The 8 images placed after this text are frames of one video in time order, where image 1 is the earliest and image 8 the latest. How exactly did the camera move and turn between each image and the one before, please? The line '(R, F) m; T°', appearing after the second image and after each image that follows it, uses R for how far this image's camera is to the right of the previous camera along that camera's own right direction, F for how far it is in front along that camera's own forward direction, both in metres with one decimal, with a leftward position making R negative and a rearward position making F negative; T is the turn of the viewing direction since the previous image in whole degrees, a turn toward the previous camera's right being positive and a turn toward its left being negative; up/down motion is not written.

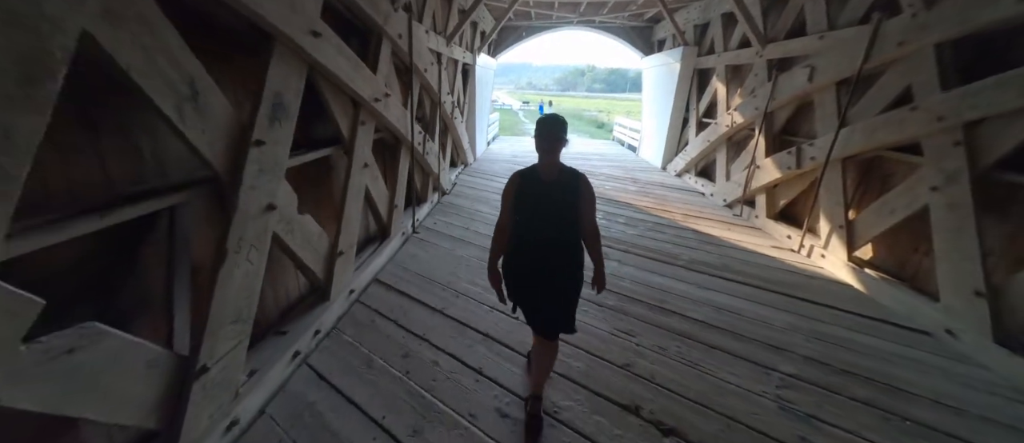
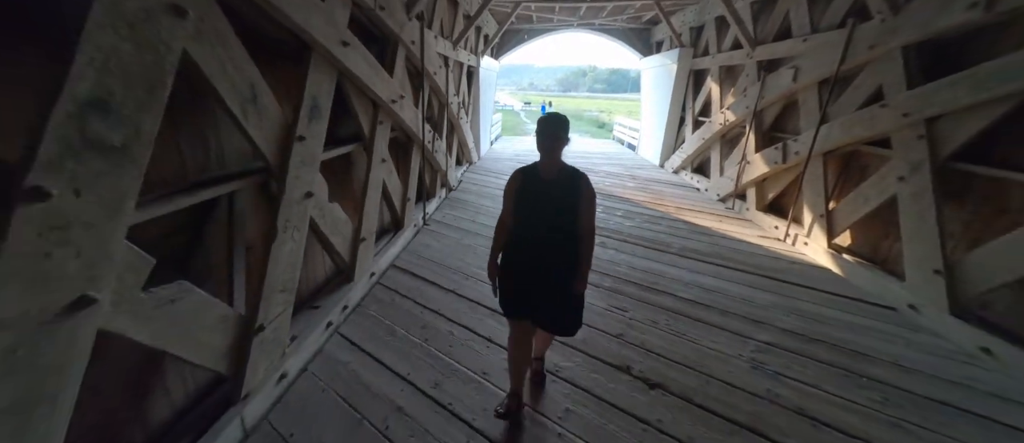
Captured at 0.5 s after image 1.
(0.0, -0.2) m; 0°
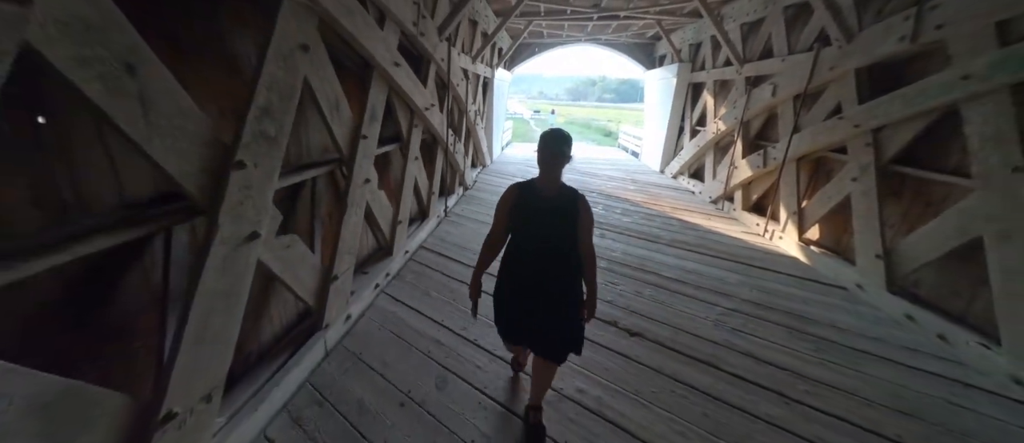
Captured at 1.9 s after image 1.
(0.0, -0.4) m; -1°
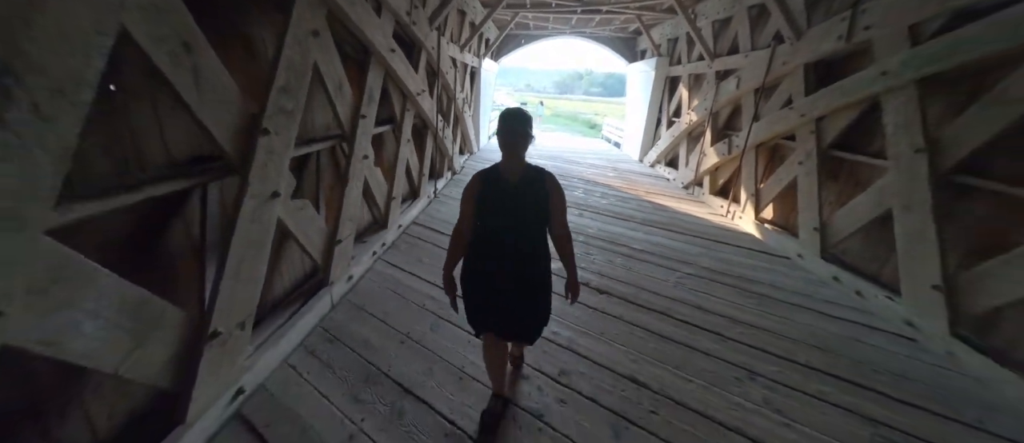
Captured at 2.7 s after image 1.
(0.0, -0.3) m; +2°
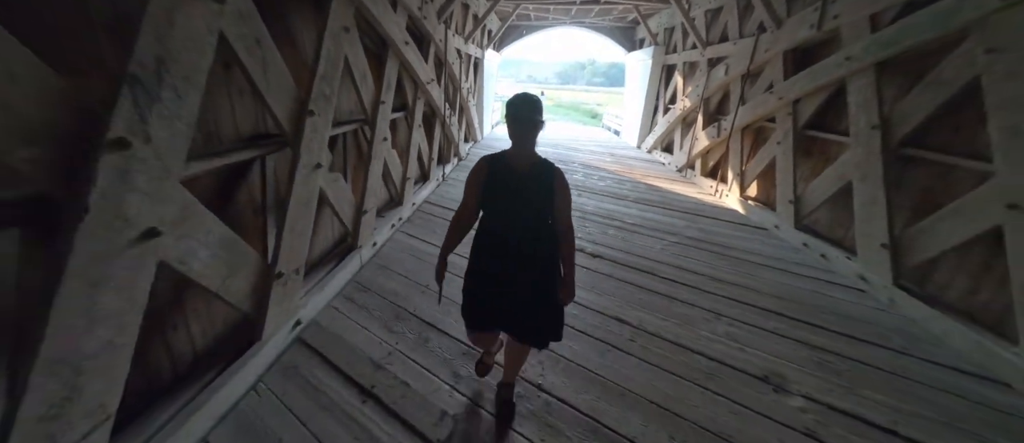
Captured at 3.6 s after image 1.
(0.0, -0.3) m; -1°
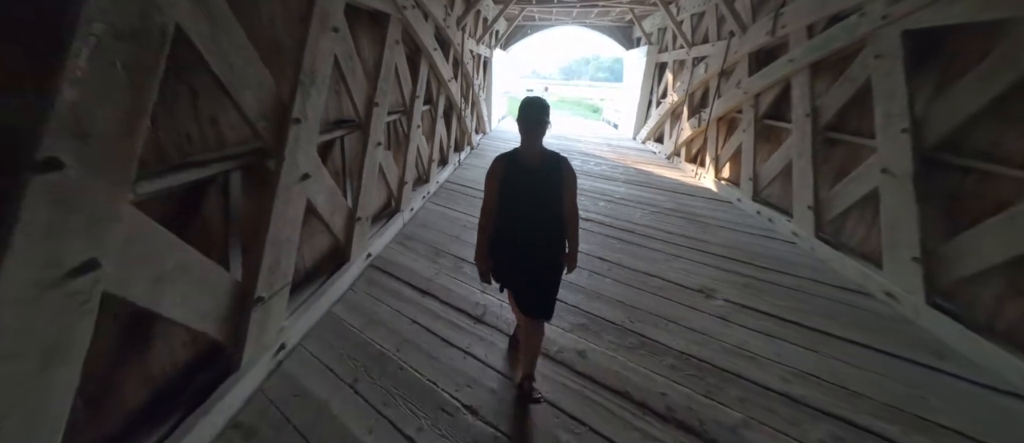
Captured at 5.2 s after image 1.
(0.0, -0.6) m; -1°
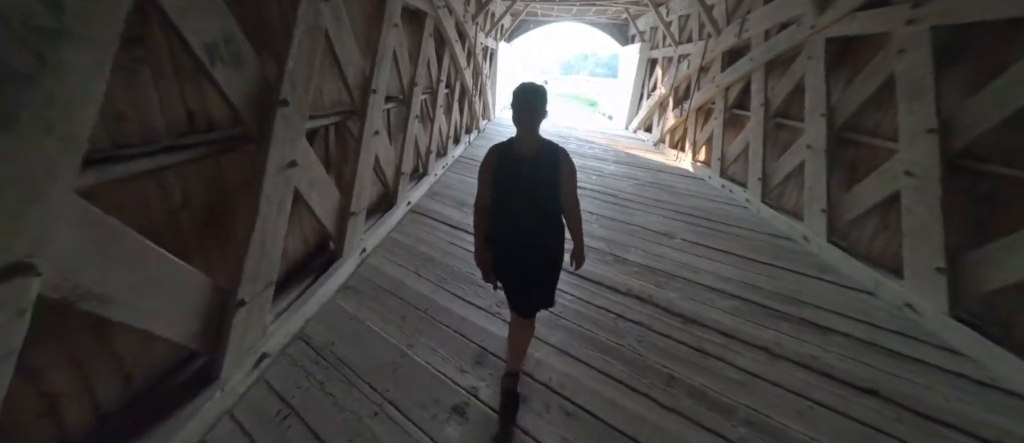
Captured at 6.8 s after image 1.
(-0.1, -0.6) m; +1°
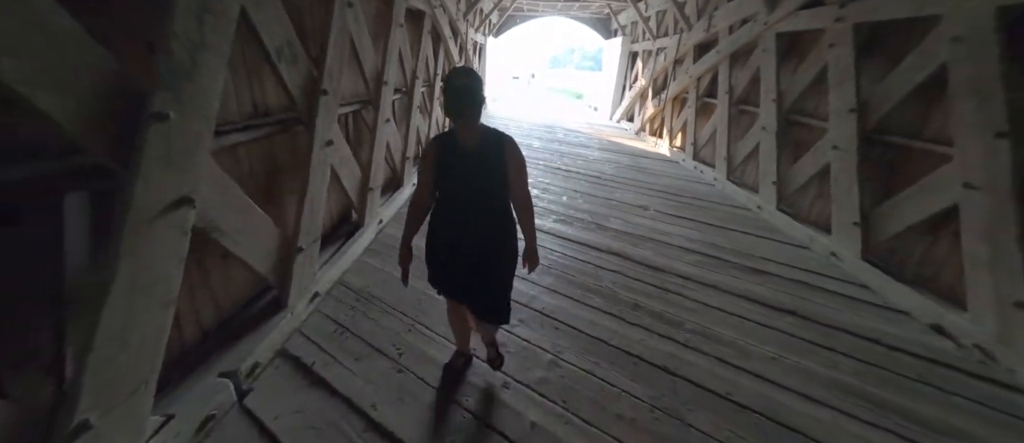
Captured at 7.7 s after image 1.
(0.0, -0.4) m; +2°
